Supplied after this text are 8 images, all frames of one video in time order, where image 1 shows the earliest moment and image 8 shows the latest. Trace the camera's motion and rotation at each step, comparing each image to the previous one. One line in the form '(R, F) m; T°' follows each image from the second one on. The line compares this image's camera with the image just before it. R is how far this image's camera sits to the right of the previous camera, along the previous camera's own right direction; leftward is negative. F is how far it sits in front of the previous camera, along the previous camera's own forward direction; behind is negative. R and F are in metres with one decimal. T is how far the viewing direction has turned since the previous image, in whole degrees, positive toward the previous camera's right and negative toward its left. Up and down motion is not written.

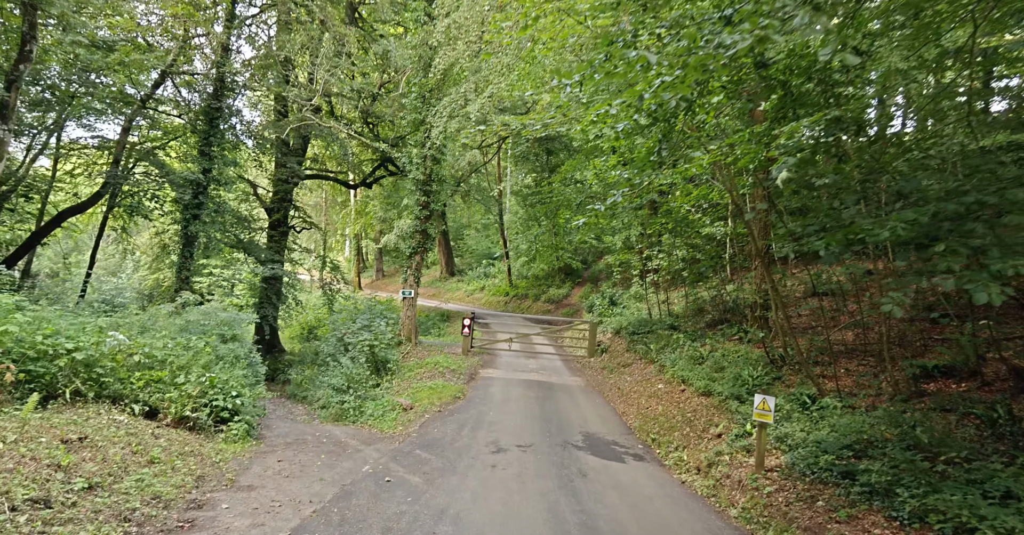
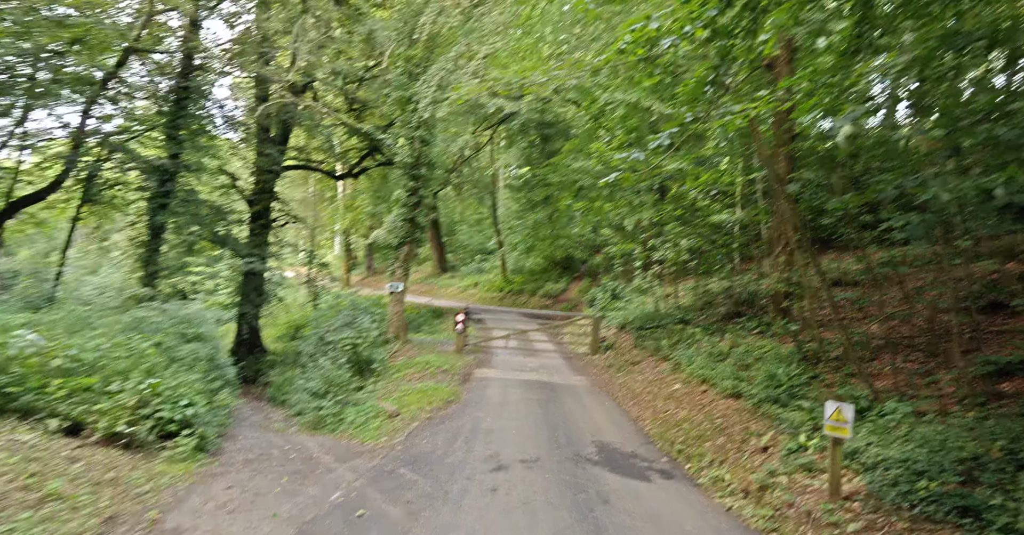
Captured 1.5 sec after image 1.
(-0.1, +1.3) m; +1°
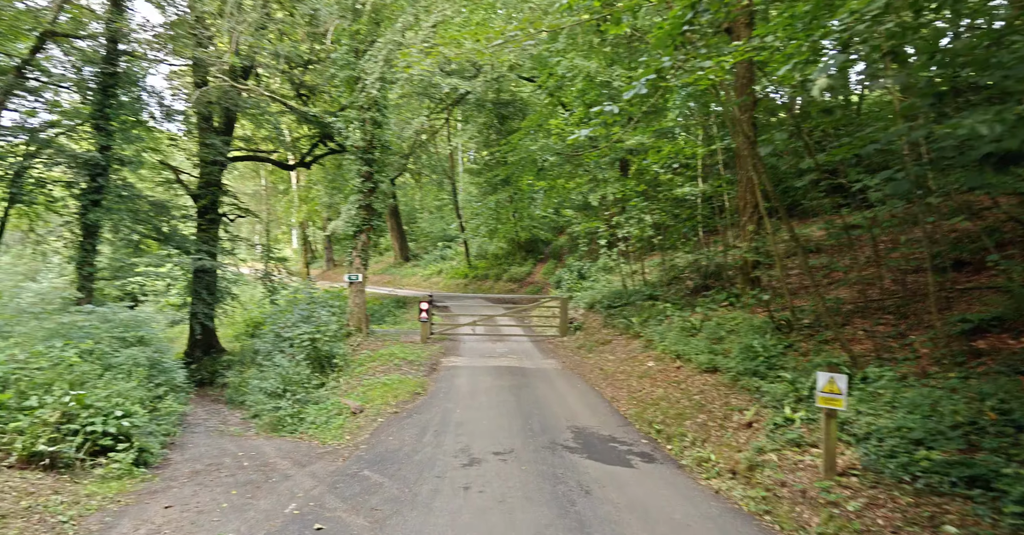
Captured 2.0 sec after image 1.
(0.0, +0.4) m; +3°
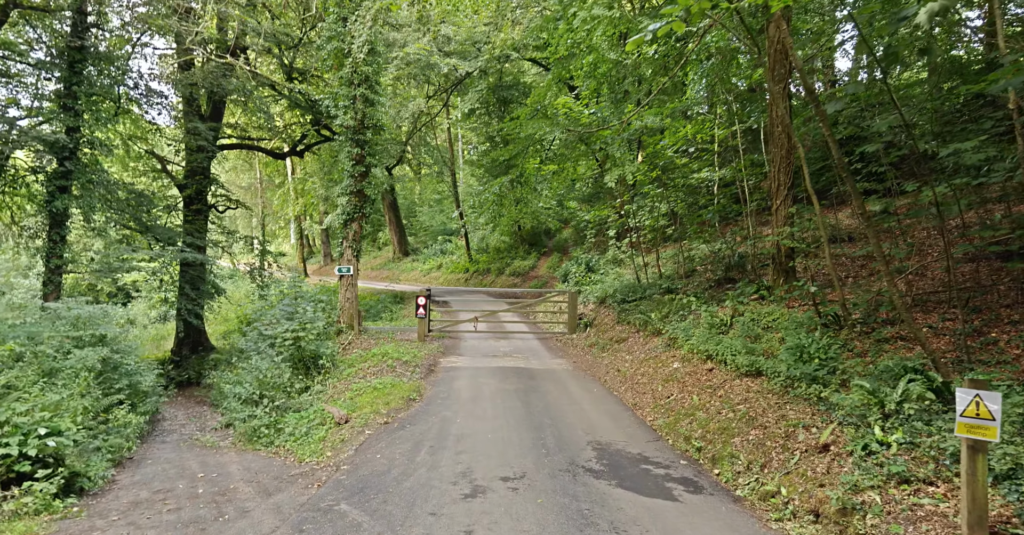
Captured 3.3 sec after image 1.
(-0.1, +1.2) m; 0°
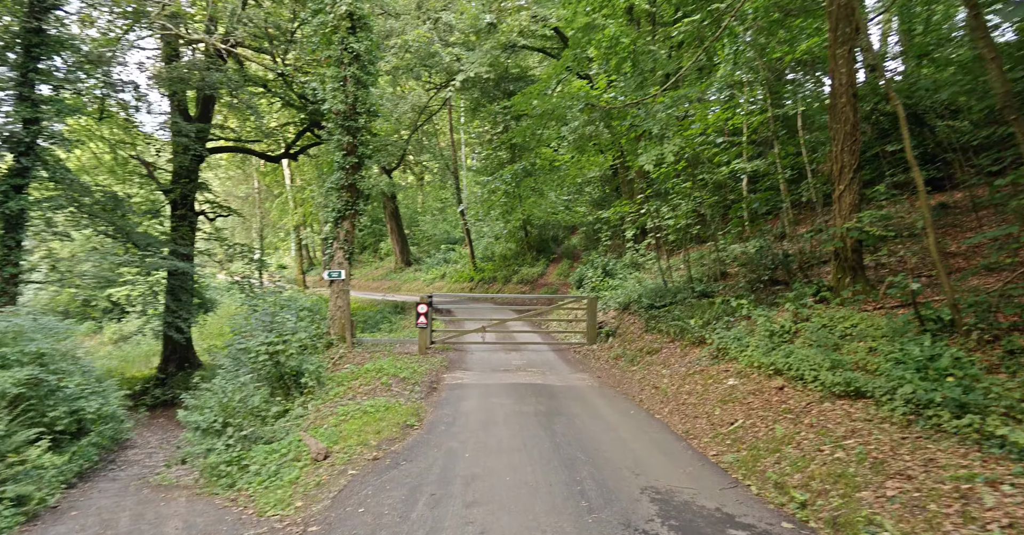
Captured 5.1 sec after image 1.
(-0.2, +1.6) m; 0°
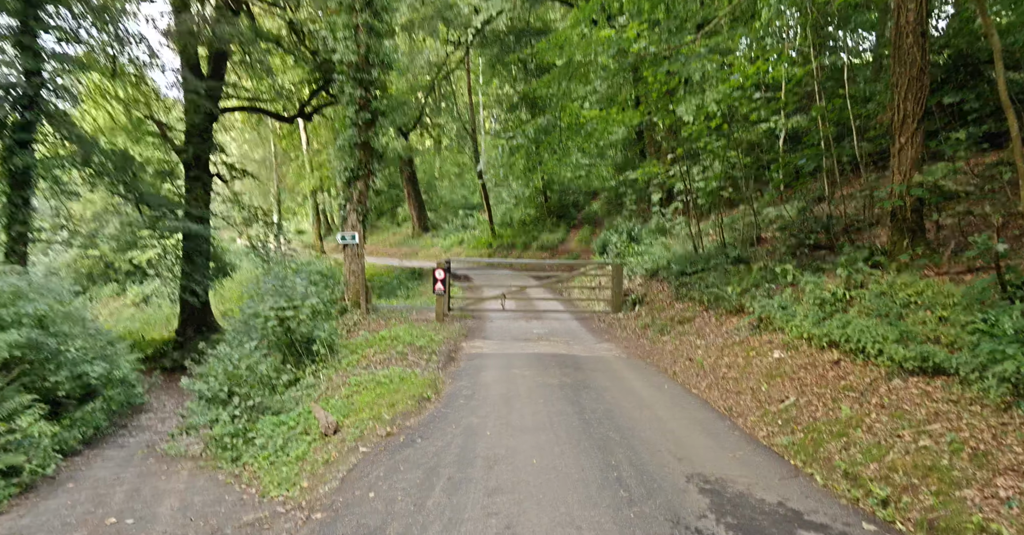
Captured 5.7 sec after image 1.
(-0.1, +0.6) m; -2°
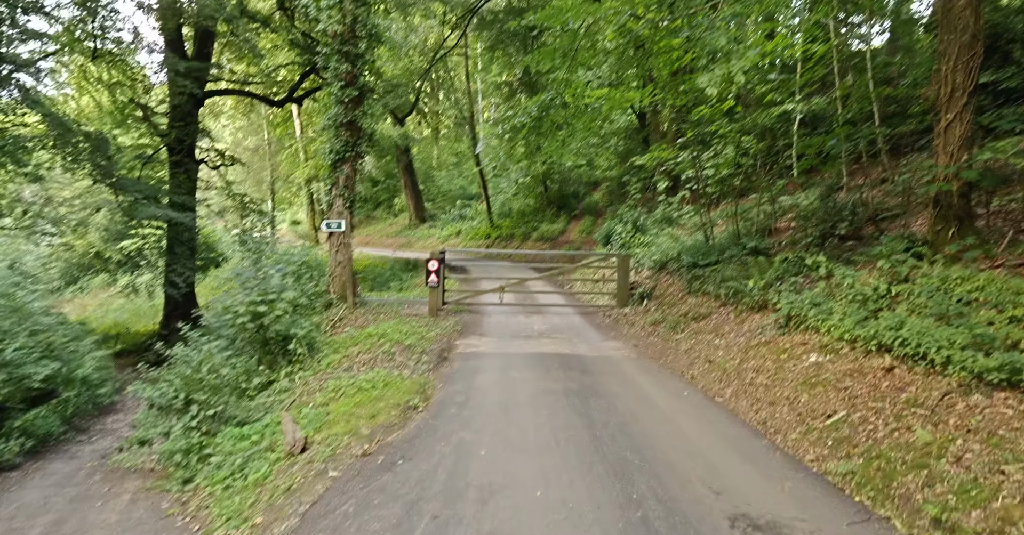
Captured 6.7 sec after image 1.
(0.0, +0.9) m; 0°
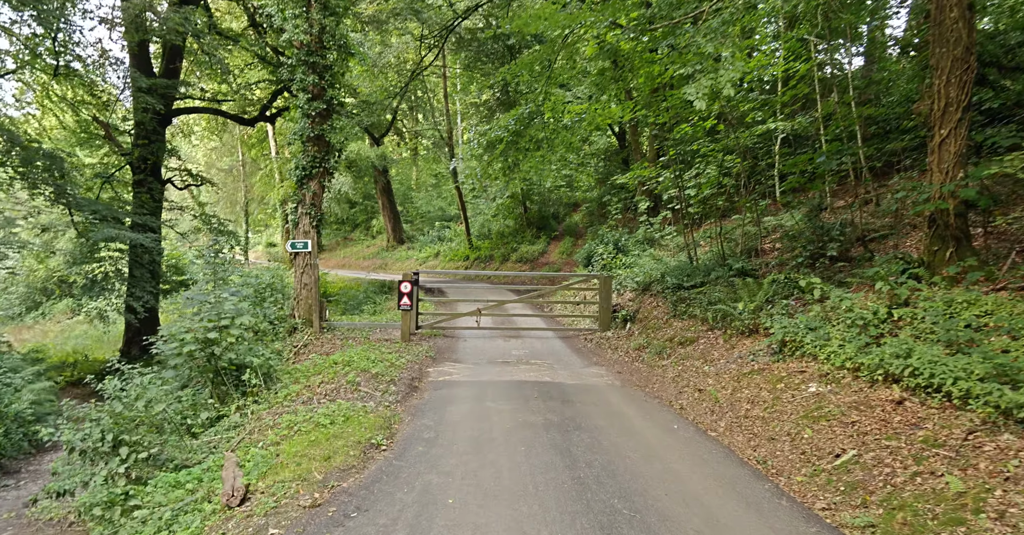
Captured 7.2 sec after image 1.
(+0.1, +0.5) m; +2°
